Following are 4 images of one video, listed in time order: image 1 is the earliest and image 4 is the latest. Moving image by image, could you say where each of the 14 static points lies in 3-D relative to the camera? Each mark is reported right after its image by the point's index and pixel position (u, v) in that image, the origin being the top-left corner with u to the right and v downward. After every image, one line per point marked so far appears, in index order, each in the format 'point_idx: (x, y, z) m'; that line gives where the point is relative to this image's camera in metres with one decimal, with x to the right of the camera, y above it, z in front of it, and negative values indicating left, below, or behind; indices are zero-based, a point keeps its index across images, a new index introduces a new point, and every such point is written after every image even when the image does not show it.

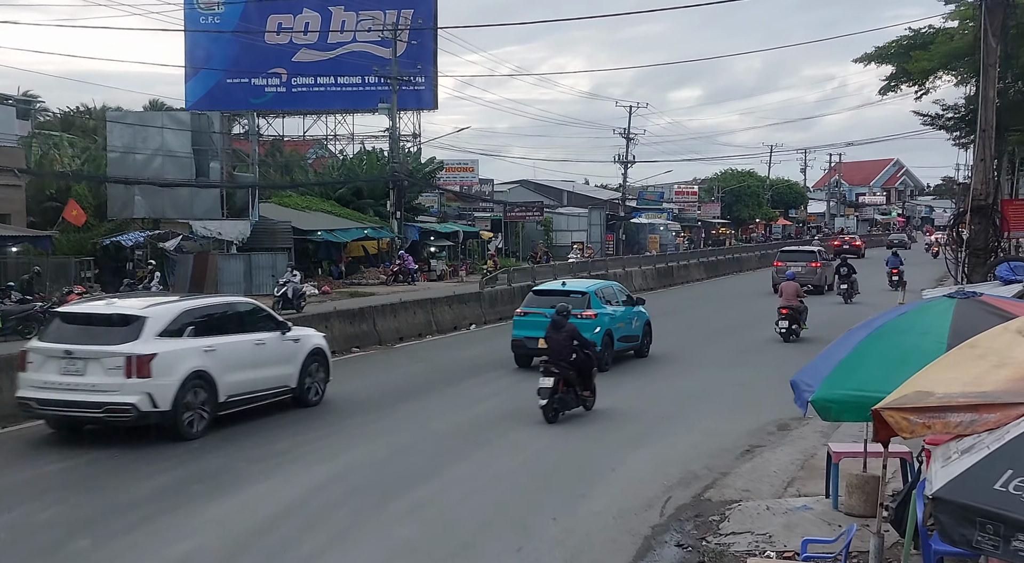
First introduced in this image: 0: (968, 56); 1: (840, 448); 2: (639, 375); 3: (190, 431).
0: (+8.4, +4.1, +18.1) m
1: (+2.5, -1.3, +7.4) m
2: (+2.0, -1.4, +15.3) m
3: (-3.5, -1.7, +10.9) m
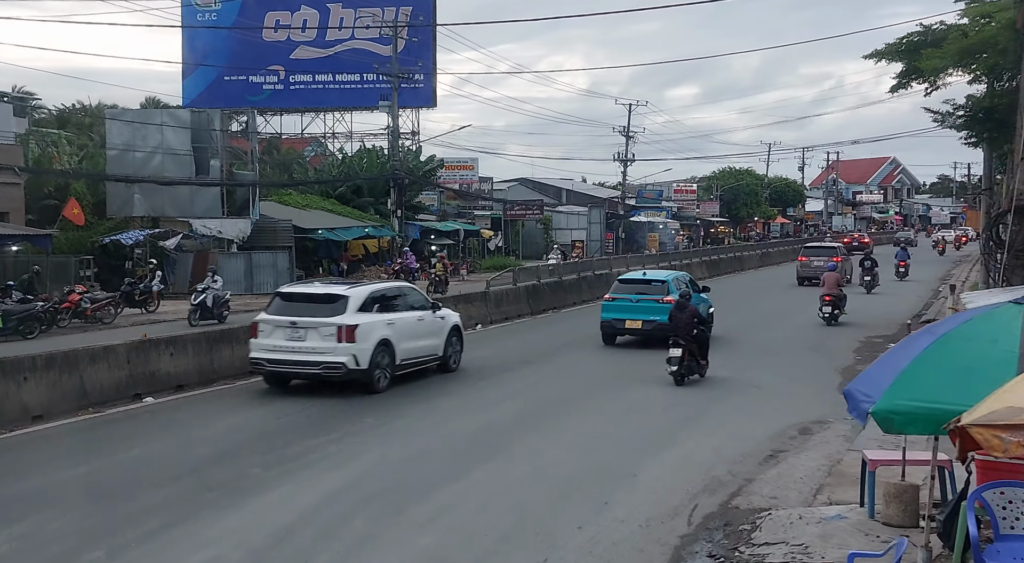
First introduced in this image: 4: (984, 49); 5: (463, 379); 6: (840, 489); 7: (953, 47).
0: (+8.5, +4.1, +17.9) m
1: (+2.7, -1.3, +7.2) m
2: (+2.1, -1.4, +15.1) m
3: (-3.4, -1.7, +10.7) m
4: (+8.5, +4.2, +17.8) m
5: (-0.7, -1.4, +14.7) m
6: (+2.8, -1.8, +8.4) m
7: (+8.2, +4.4, +18.4) m
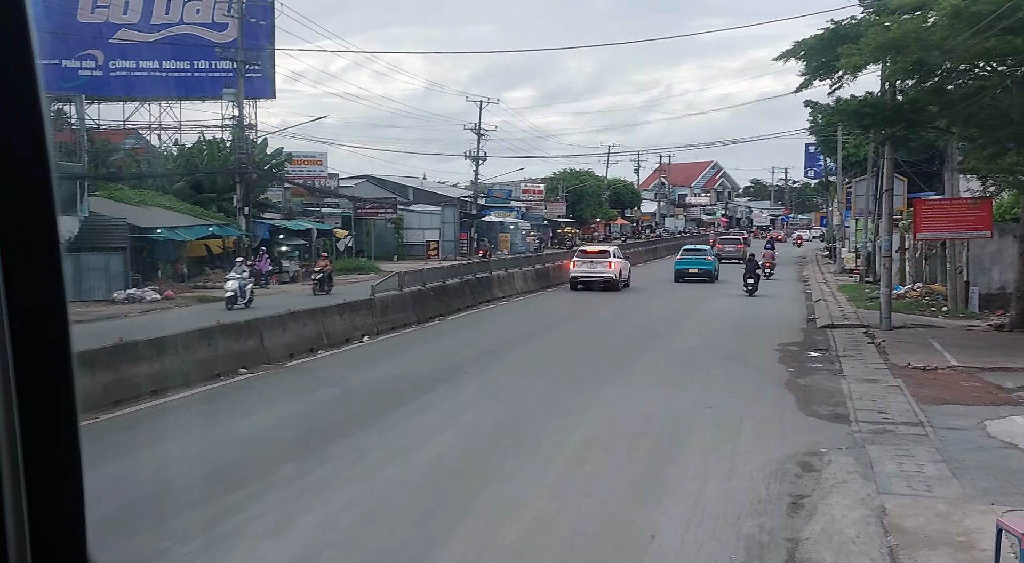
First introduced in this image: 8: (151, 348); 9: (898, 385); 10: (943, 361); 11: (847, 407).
0: (+6.8, +4.1, +17.2) m
1: (+2.9, -1.4, +5.7) m
2: (+1.0, -1.6, +13.4) m
3: (-3.6, -1.8, +8.1) m
4: (+6.8, +4.1, +17.1) m
5: (-1.7, -1.5, +12.4) m
6: (+2.8, -1.9, +6.9) m
7: (+6.4, +4.3, +17.6) m
8: (-4.6, -0.9, +12.7) m
9: (+5.7, -1.5, +14.5) m
10: (+7.3, -1.3, +16.7) m
11: (+4.3, -1.6, +12.8) m
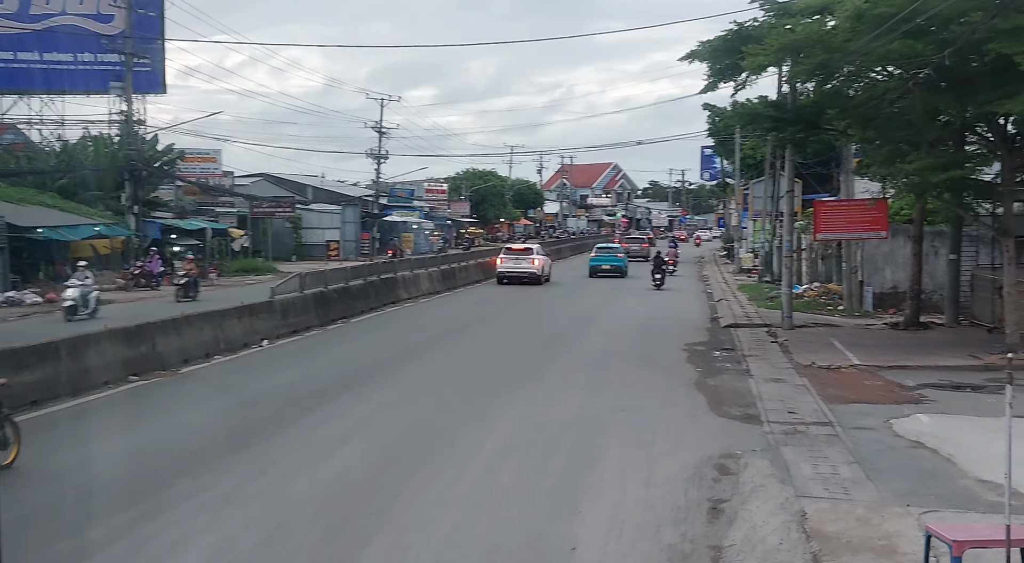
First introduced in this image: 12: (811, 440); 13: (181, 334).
0: (+5.2, +4.0, +17.5) m
1: (+2.5, -1.4, +5.5) m
2: (-0.2, -1.6, +13.0) m
3: (-4.3, -1.8, +7.3) m
4: (+5.2, +4.1, +17.3) m
5: (-2.8, -1.6, +11.8) m
6: (+2.3, -1.9, +6.8) m
7: (+4.7, +4.3, +17.8) m
8: (-5.8, -0.9, +11.8) m
9: (+4.3, -1.5, +14.6) m
10: (+5.7, -1.3, +16.9) m
11: (+3.2, -1.6, +12.8) m
12: (+3.2, -1.7, +10.8) m
13: (-5.2, -0.8, +15.5) m
